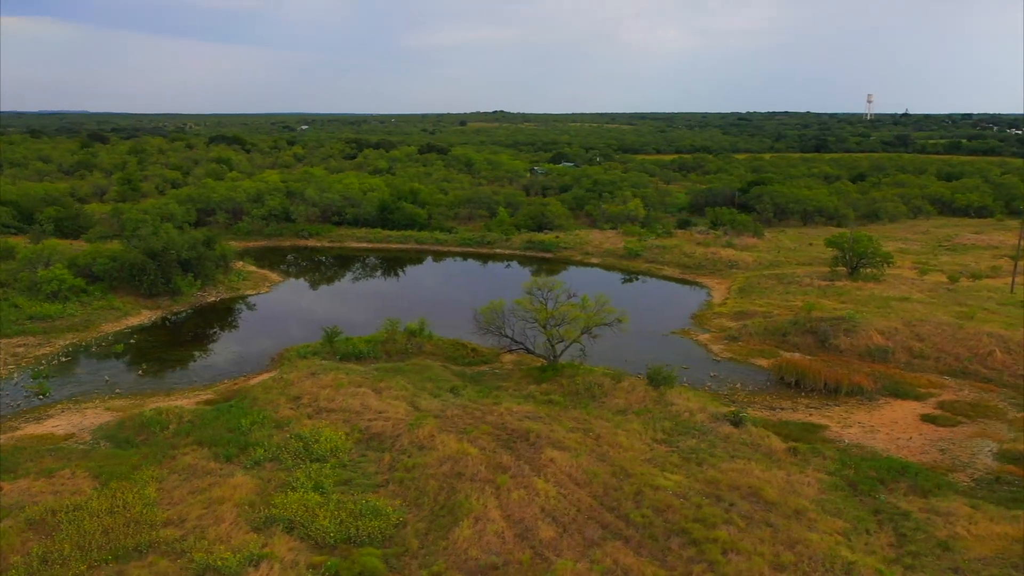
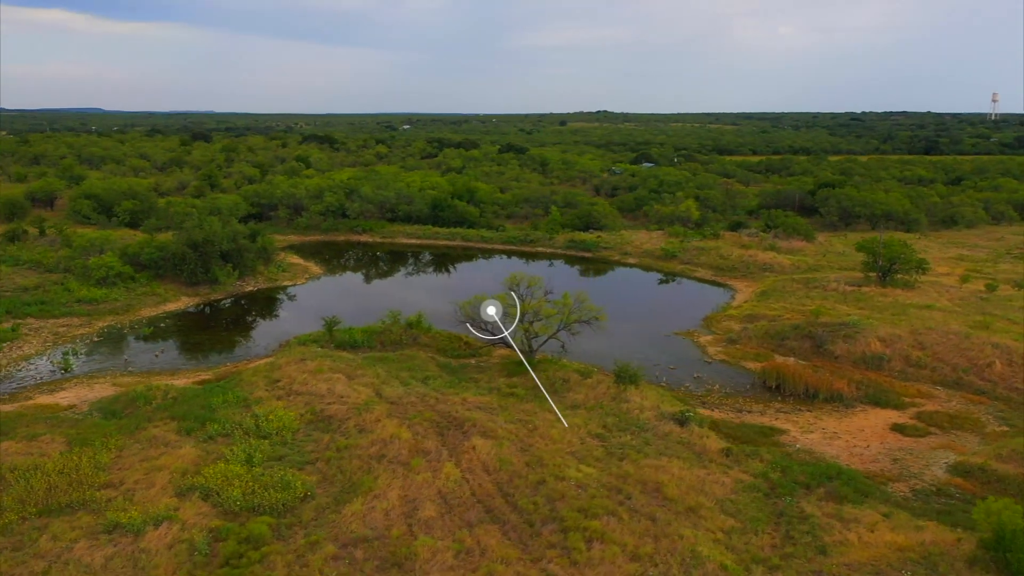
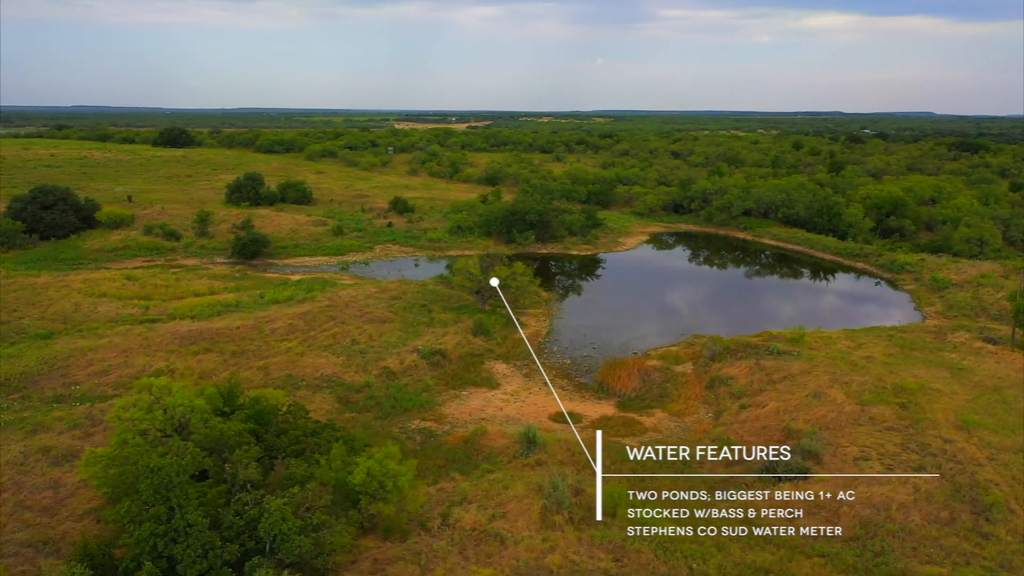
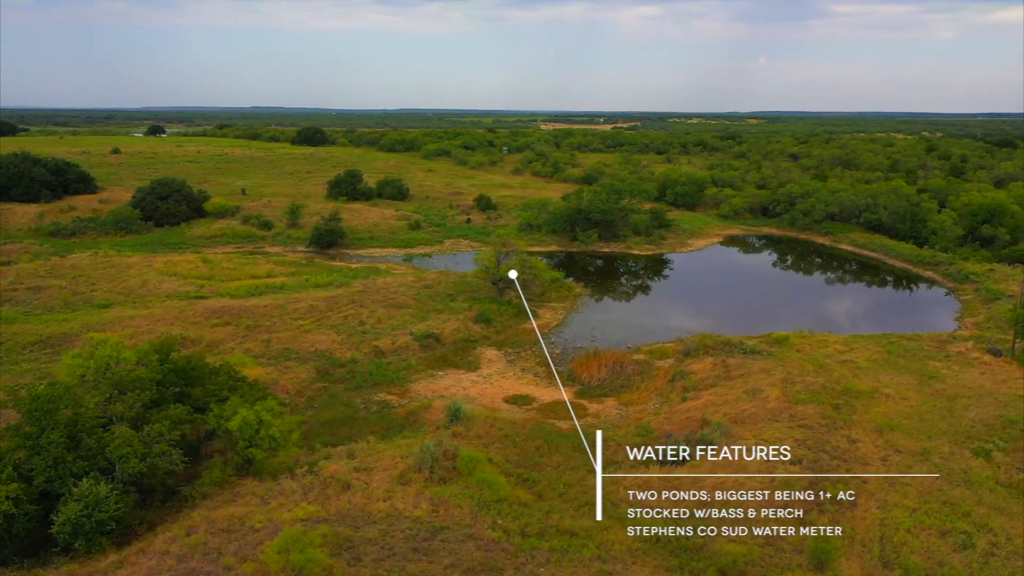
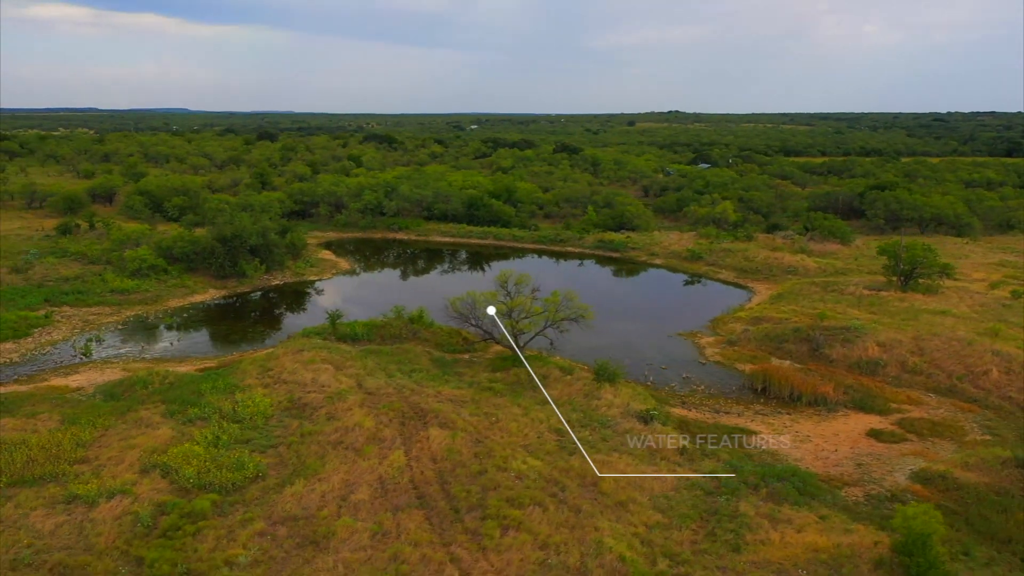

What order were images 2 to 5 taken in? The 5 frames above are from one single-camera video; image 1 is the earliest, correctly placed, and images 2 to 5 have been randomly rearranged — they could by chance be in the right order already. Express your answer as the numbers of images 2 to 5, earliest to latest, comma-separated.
2, 5, 3, 4
